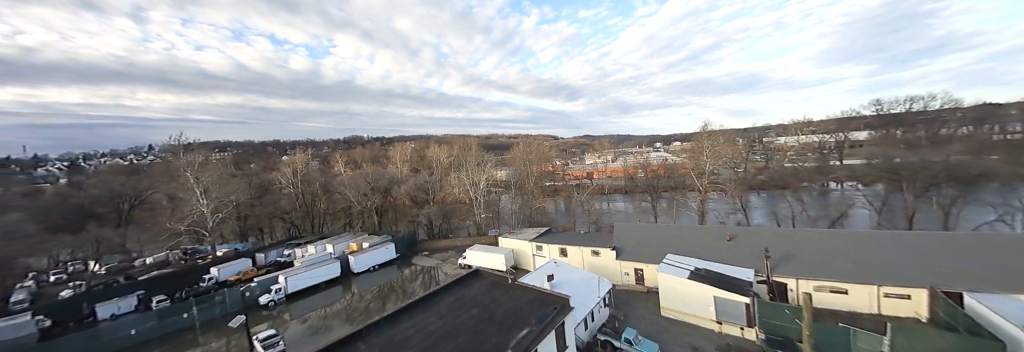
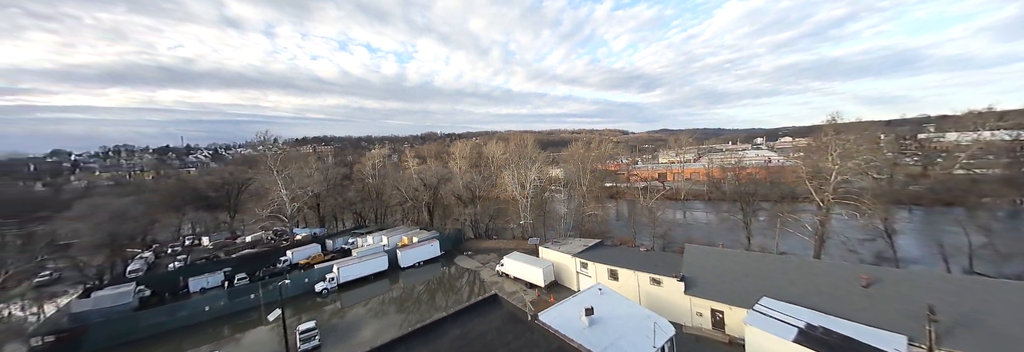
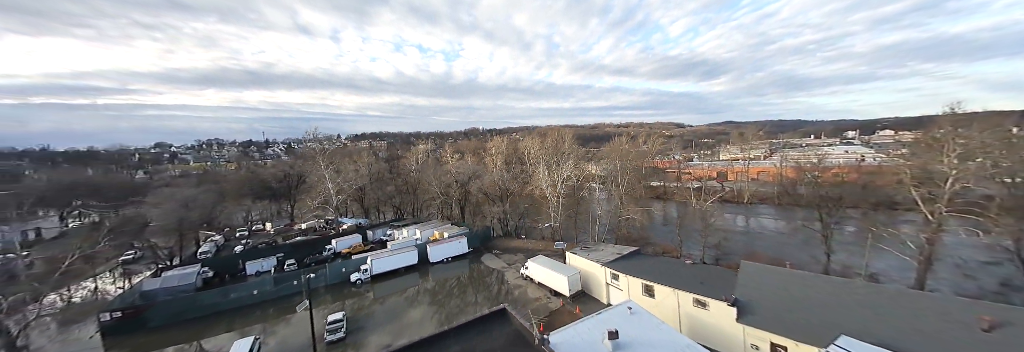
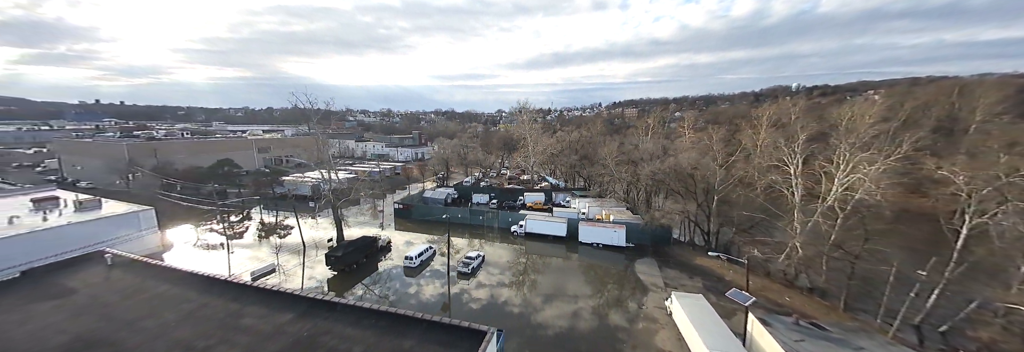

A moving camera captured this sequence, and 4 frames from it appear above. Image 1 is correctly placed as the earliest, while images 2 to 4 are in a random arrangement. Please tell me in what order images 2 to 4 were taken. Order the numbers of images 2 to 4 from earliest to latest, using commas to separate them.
2, 3, 4
